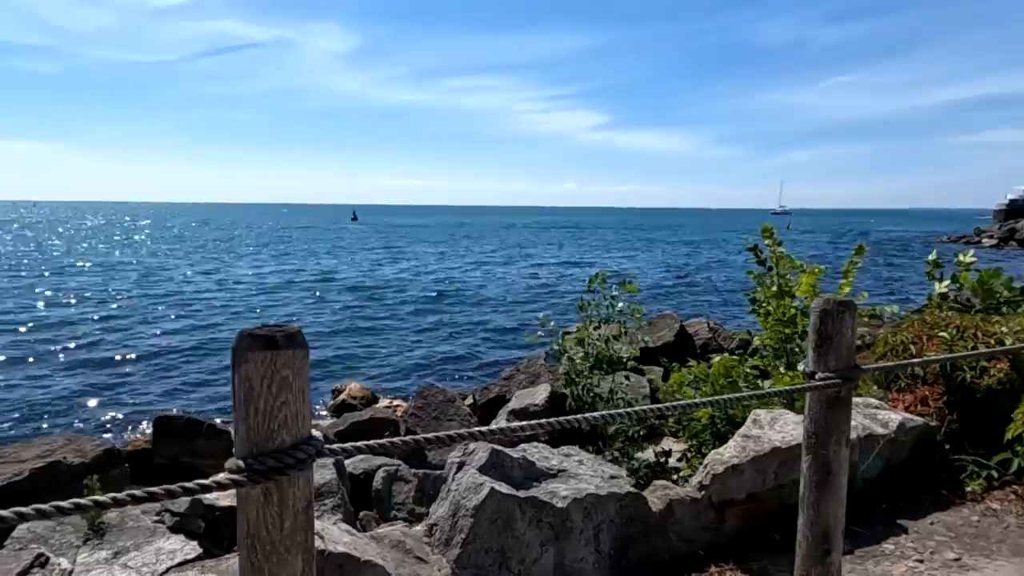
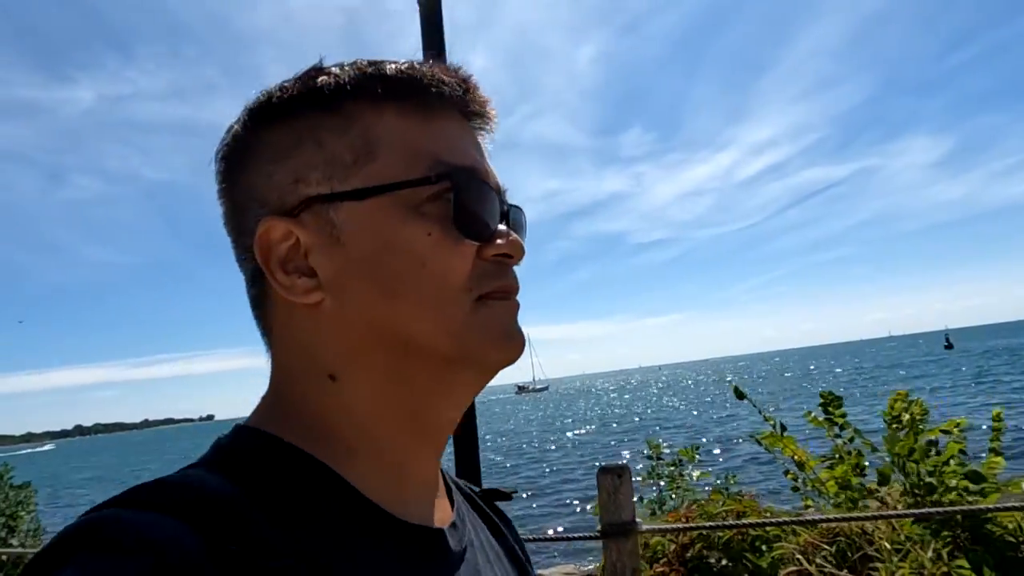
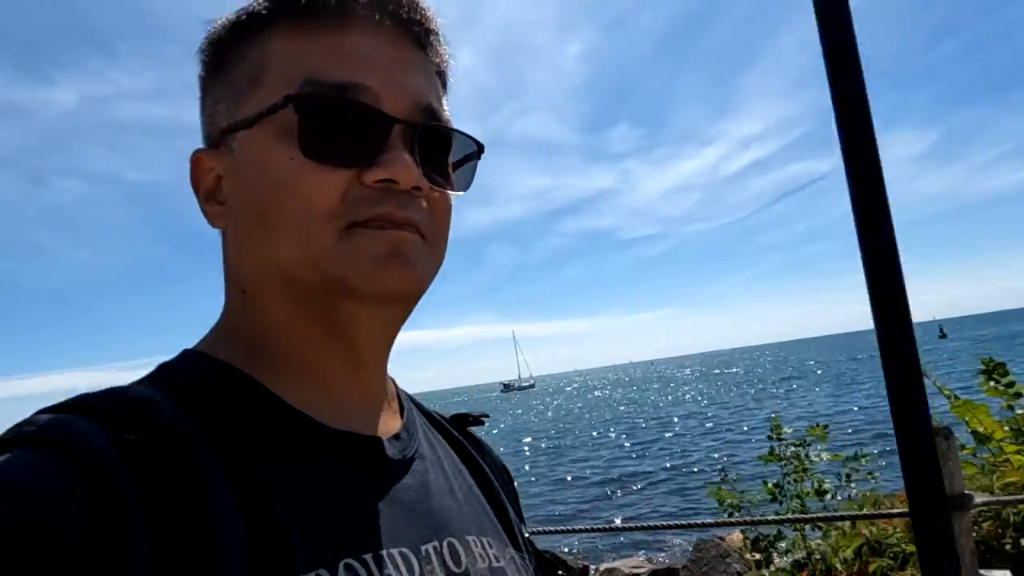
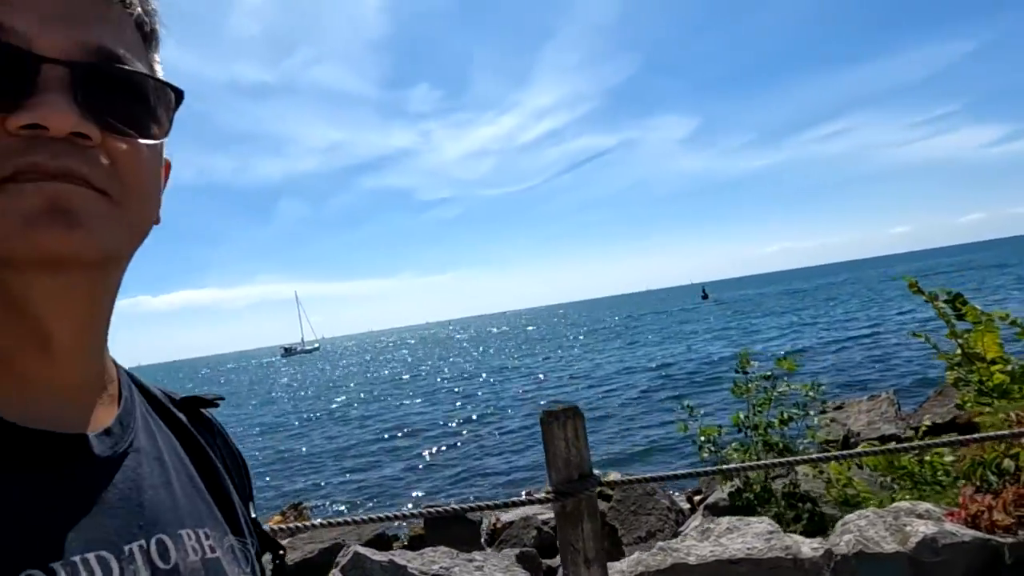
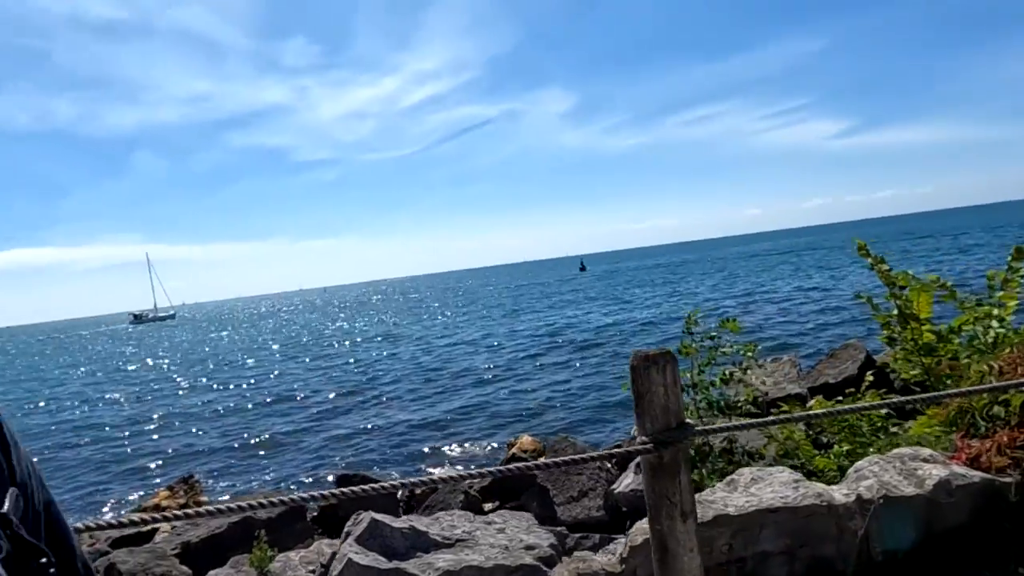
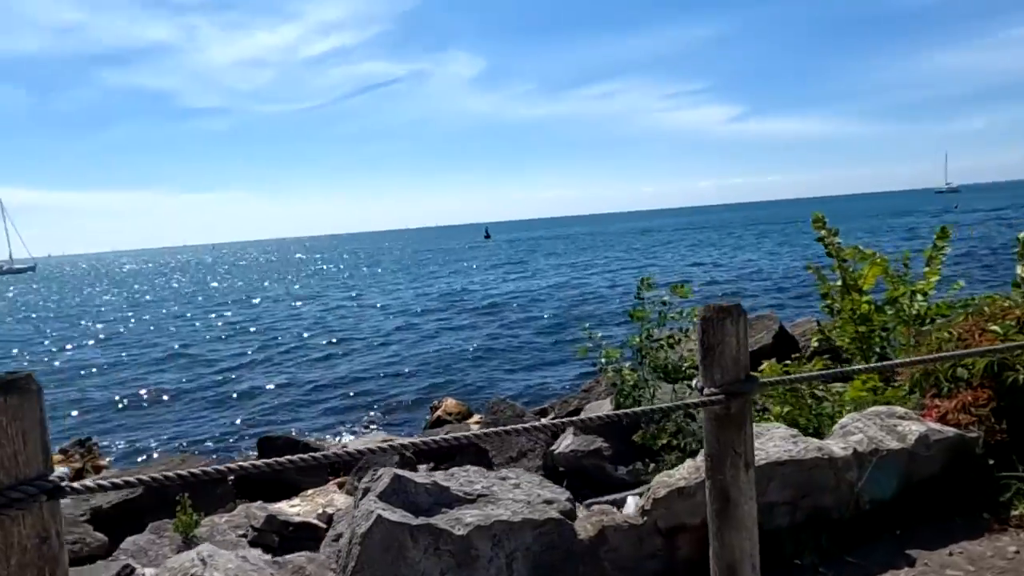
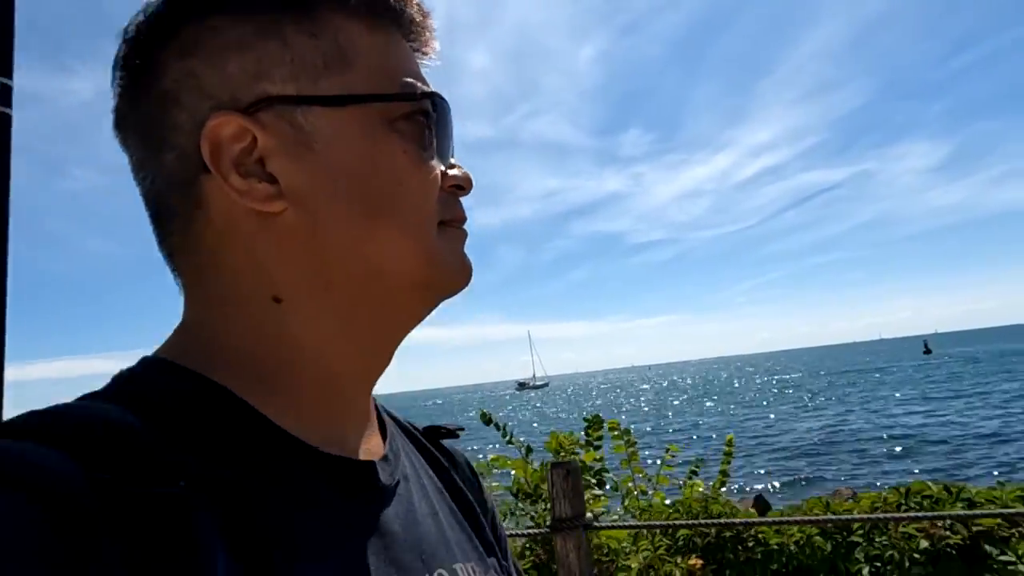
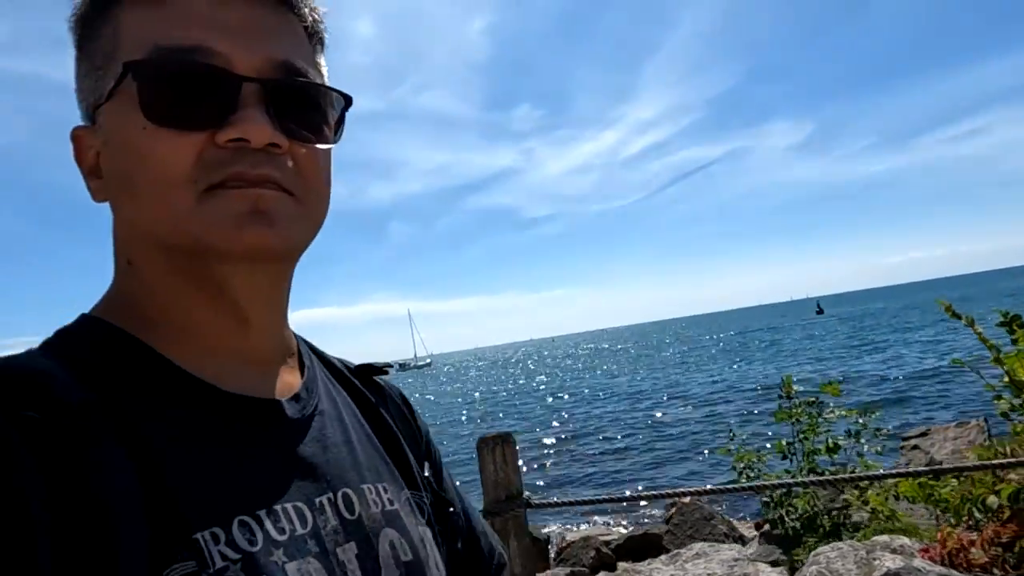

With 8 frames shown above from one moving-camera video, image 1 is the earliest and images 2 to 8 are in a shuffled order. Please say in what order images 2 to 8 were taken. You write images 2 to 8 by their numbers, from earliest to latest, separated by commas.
6, 5, 4, 8, 3, 2, 7
